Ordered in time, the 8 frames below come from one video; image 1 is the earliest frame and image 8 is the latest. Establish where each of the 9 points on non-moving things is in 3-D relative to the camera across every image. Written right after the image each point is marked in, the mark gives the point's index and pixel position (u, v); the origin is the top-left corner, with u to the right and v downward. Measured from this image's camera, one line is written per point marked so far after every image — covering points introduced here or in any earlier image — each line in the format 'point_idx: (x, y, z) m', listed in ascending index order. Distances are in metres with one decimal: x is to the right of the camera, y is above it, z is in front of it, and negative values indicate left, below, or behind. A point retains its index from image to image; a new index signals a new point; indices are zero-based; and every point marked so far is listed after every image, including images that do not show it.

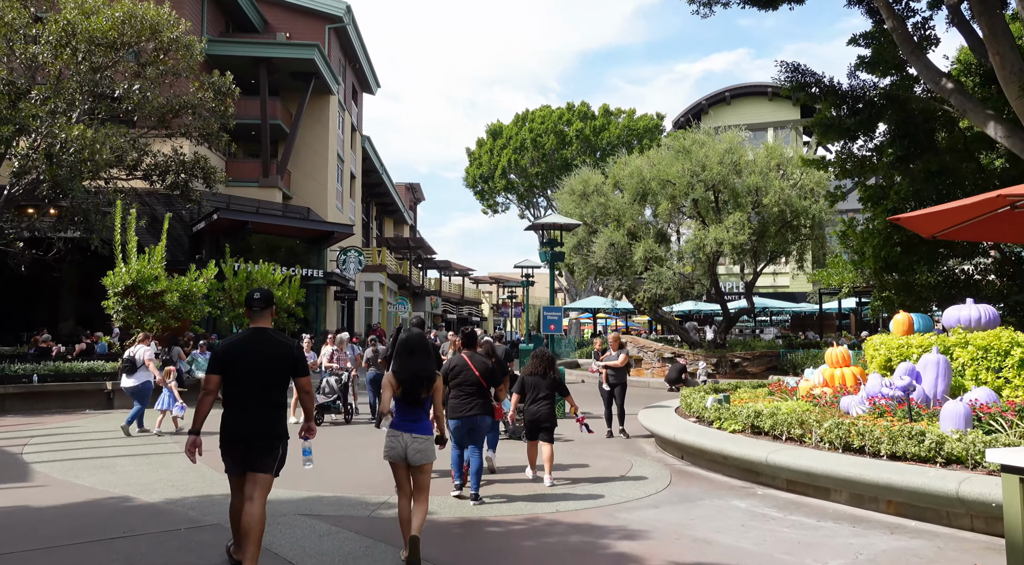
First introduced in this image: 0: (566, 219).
0: (+1.1, +1.2, +18.2) m
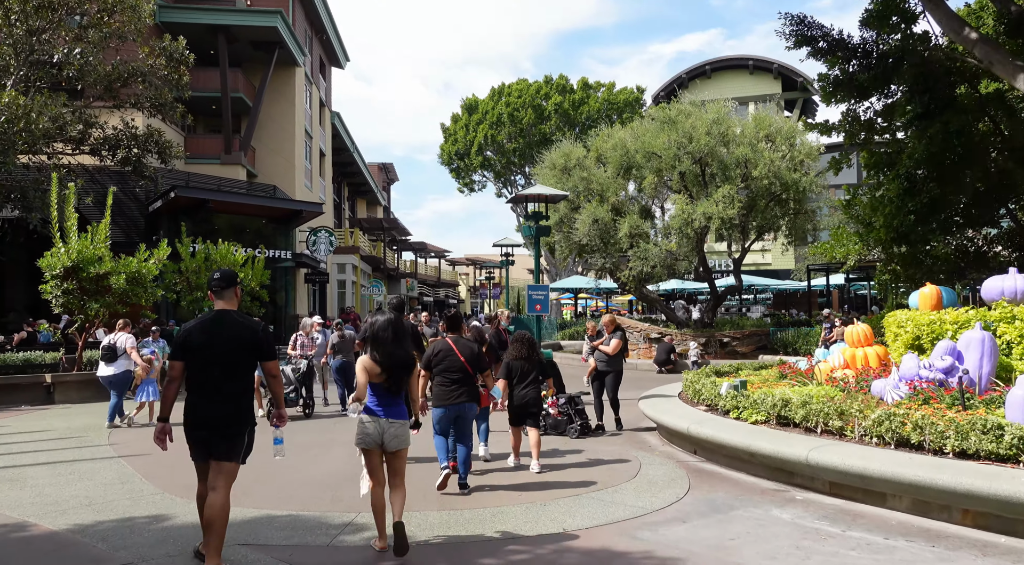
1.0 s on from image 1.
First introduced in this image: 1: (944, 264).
0: (+0.7, +1.7, +16.8) m
1: (+7.0, +0.3, +15.3) m
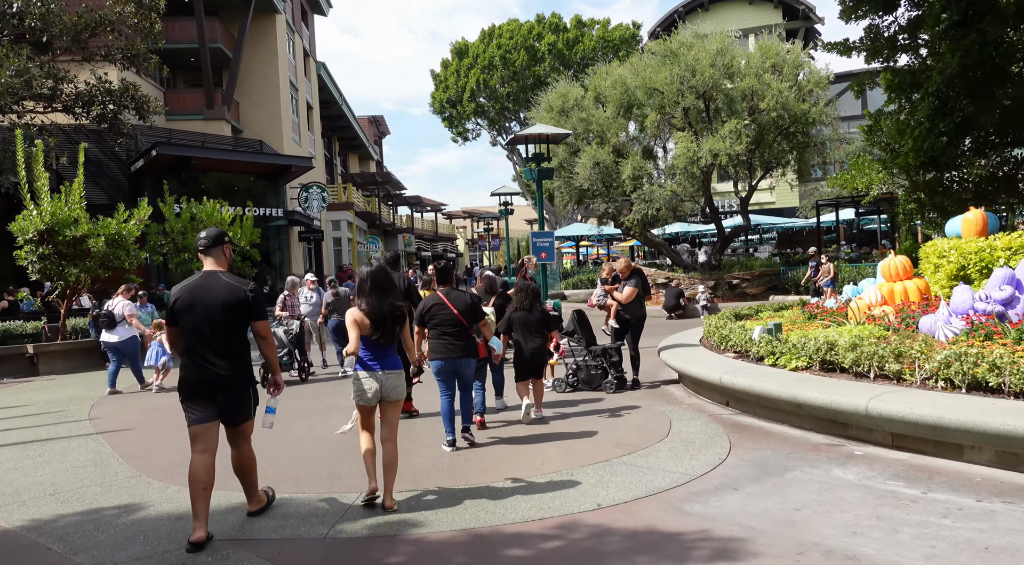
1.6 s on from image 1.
0: (+0.7, +2.6, +15.8) m
1: (+7.0, +1.4, +14.4) m
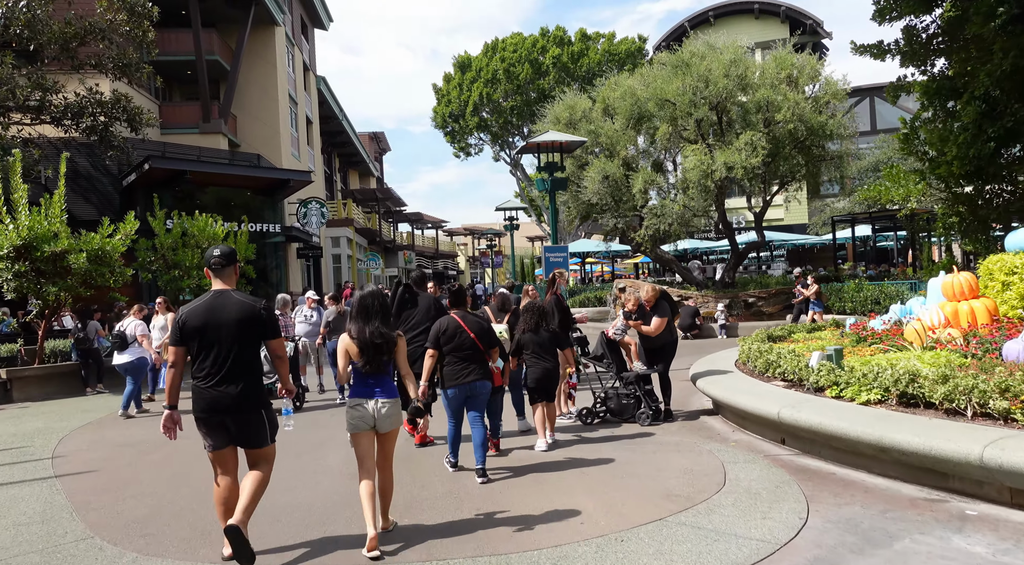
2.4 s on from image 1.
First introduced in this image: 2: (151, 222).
0: (+0.9, +2.3, +14.7) m
1: (+7.2, +1.1, +13.3) m
2: (-7.3, +1.2, +19.0) m
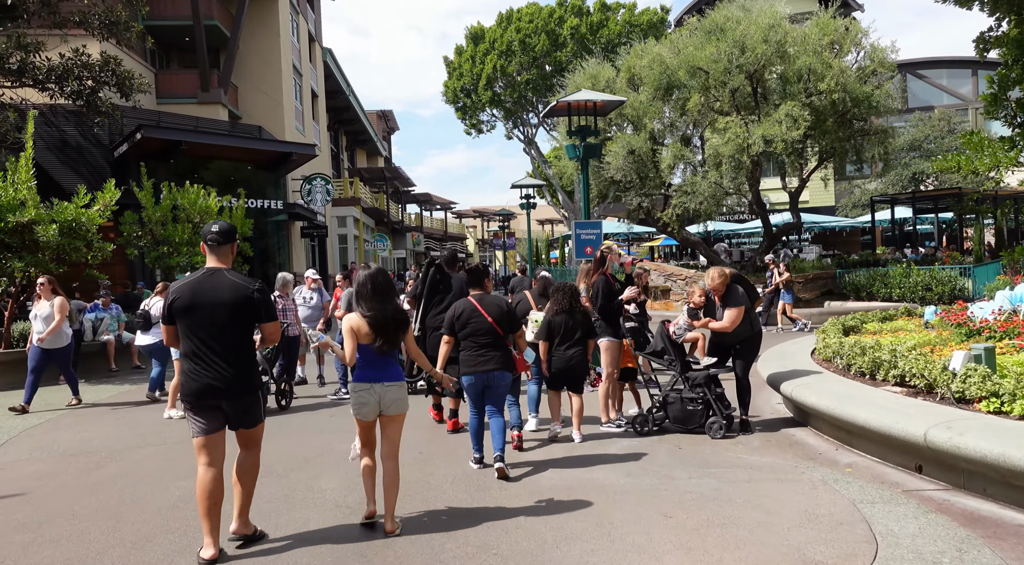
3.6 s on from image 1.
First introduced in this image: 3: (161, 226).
0: (+1.3, +2.6, +12.9) m
1: (+7.6, +1.3, +11.5) m
2: (-6.9, +1.7, +17.3) m
3: (-6.4, +1.0, +17.2) m
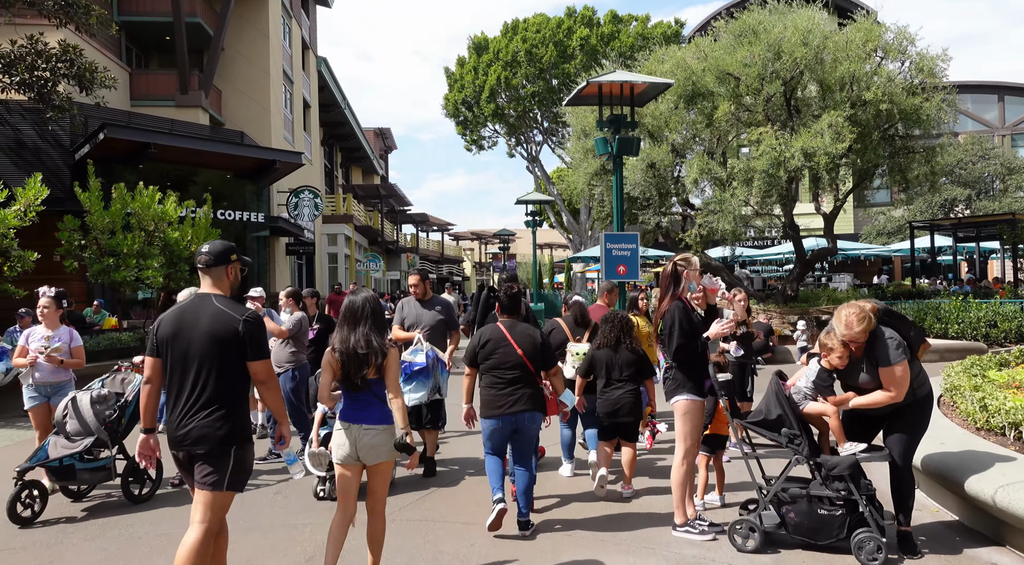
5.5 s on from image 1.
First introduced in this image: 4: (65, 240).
0: (+1.5, +2.2, +10.4) m
1: (+7.8, +0.9, +9.0) m
2: (-6.7, +1.4, +14.7) m
3: (-6.3, +0.8, +14.6) m
4: (-6.9, +0.7, +14.5) m
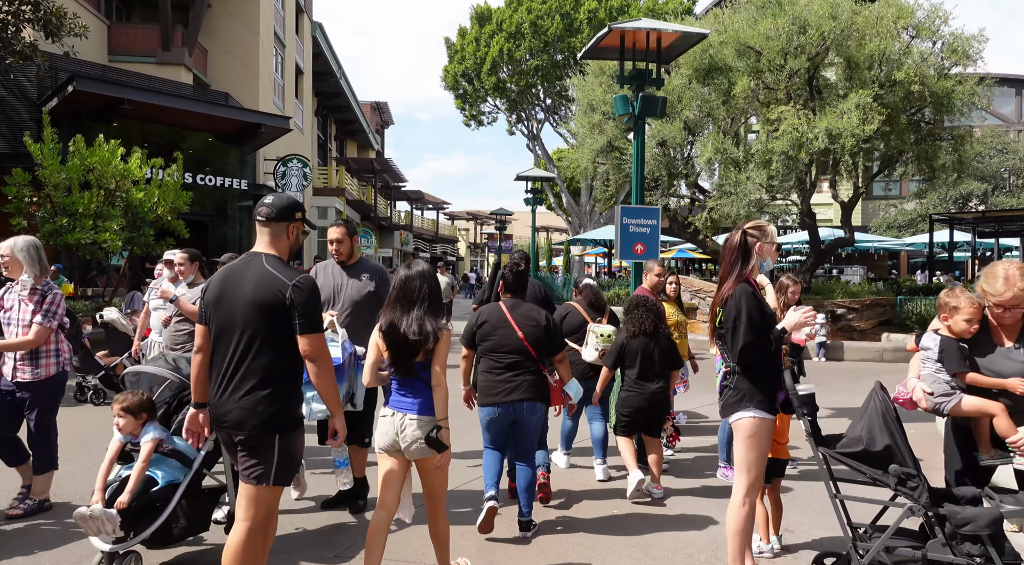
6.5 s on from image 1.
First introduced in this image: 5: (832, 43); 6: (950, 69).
0: (+1.5, +2.4, +9.0) m
1: (+7.8, +0.8, +7.6) m
2: (-6.7, +1.9, +13.2) m
3: (-6.3, +1.3, +13.2) m
4: (-6.9, +1.2, +13.1) m
5: (+6.5, +4.9, +19.2) m
6: (+9.2, +4.5, +19.7) m
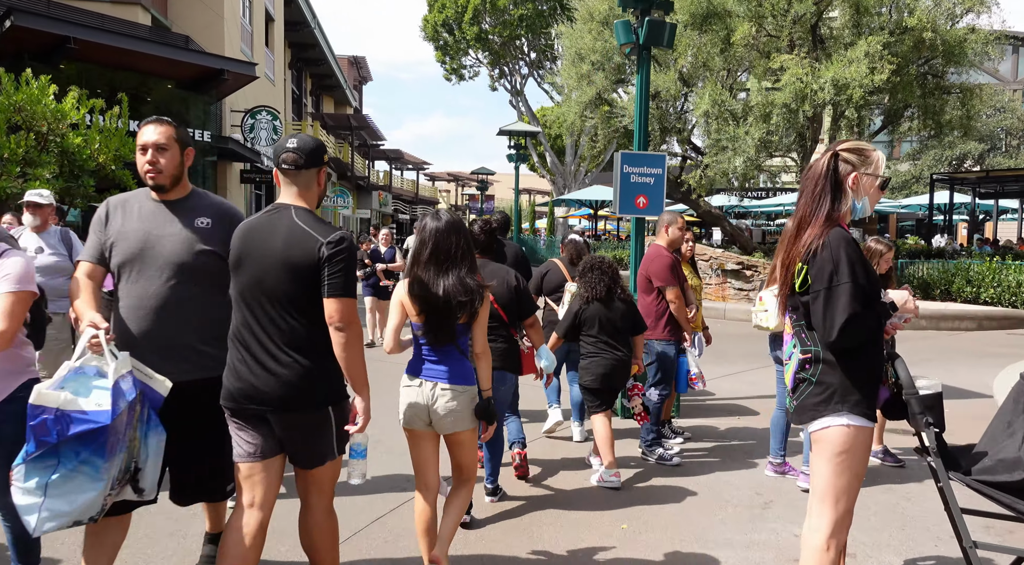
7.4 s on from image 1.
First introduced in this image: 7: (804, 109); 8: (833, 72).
0: (+1.4, +2.8, +7.7) m
1: (+7.7, +1.1, +6.5) m
2: (-6.9, +2.5, +11.7) m
3: (-6.5, +1.8, +11.7) m
4: (-7.1, +1.8, +11.6) m
5: (+6.2, +5.6, +17.8) m
6: (+8.9, +5.2, +18.4) m
7: (+5.4, +3.2, +17.7) m
8: (+5.8, +3.8, +17.1) m
